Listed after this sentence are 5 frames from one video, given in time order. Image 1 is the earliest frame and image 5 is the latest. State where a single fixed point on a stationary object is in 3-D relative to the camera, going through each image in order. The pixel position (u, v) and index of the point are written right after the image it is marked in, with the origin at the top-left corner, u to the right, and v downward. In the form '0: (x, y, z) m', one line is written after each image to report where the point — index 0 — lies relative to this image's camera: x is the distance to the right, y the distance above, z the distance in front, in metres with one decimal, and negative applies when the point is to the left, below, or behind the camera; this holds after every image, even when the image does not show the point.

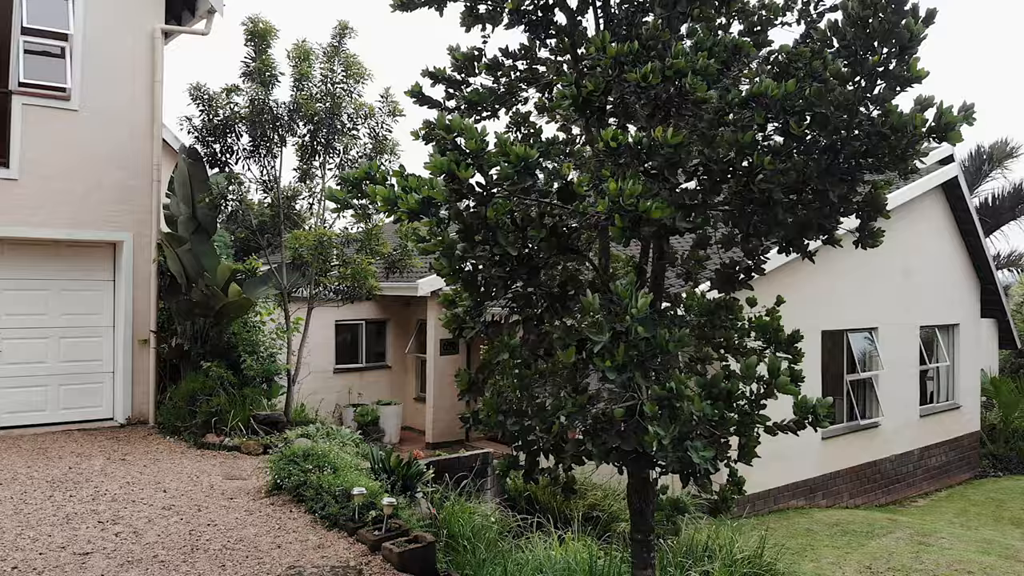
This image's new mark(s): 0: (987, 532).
0: (+6.9, -3.6, +11.2) m
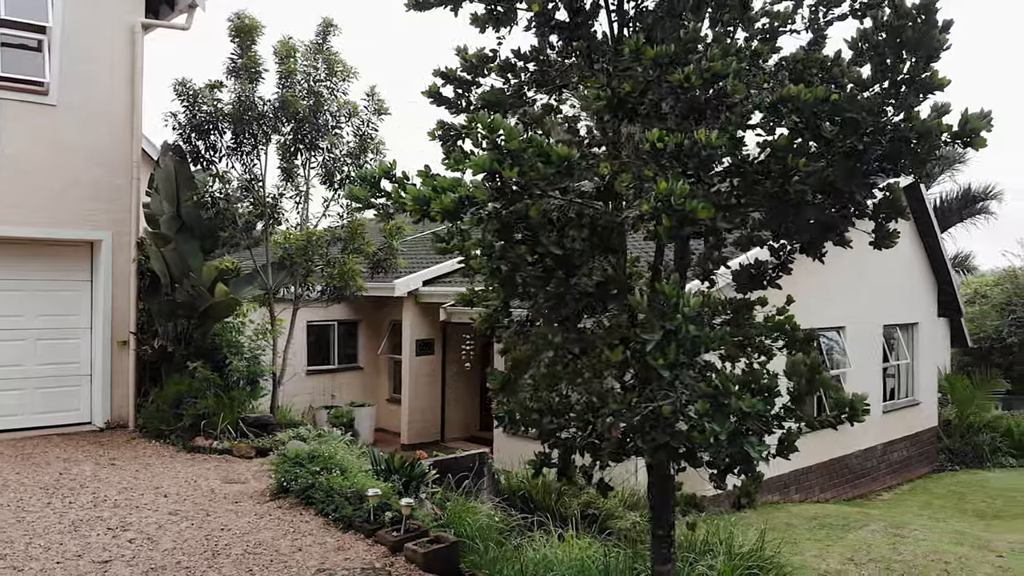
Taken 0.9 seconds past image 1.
0: (+6.7, -3.6, +11.7) m
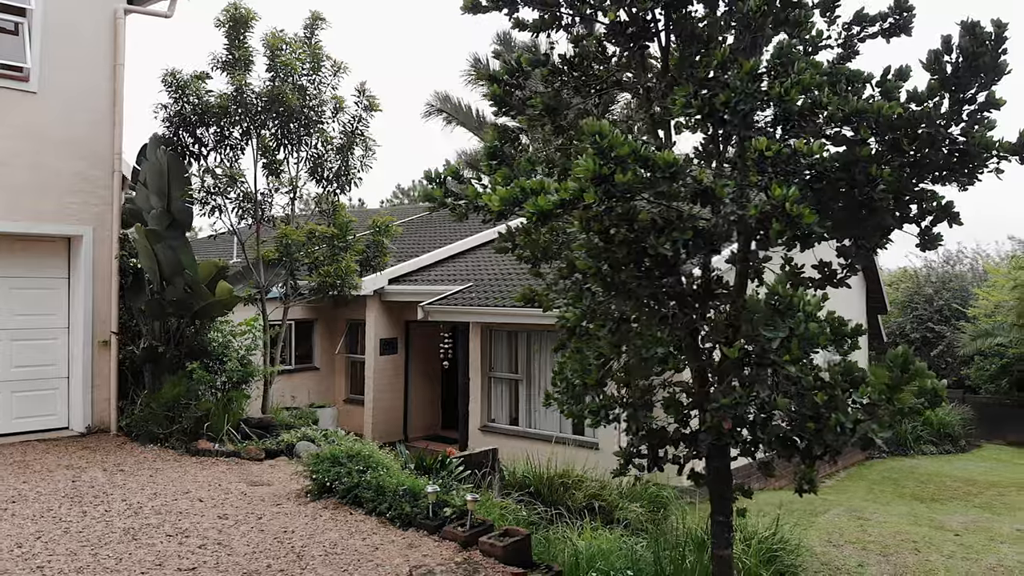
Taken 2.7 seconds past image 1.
0: (+6.4, -3.6, +12.6) m
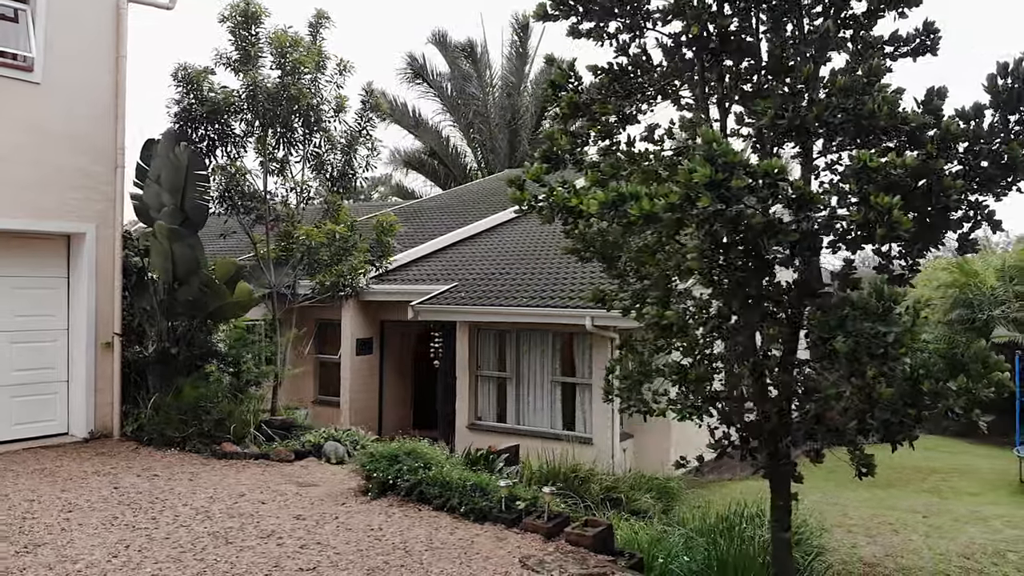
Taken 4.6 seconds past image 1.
0: (+6.1, -3.6, +13.4) m
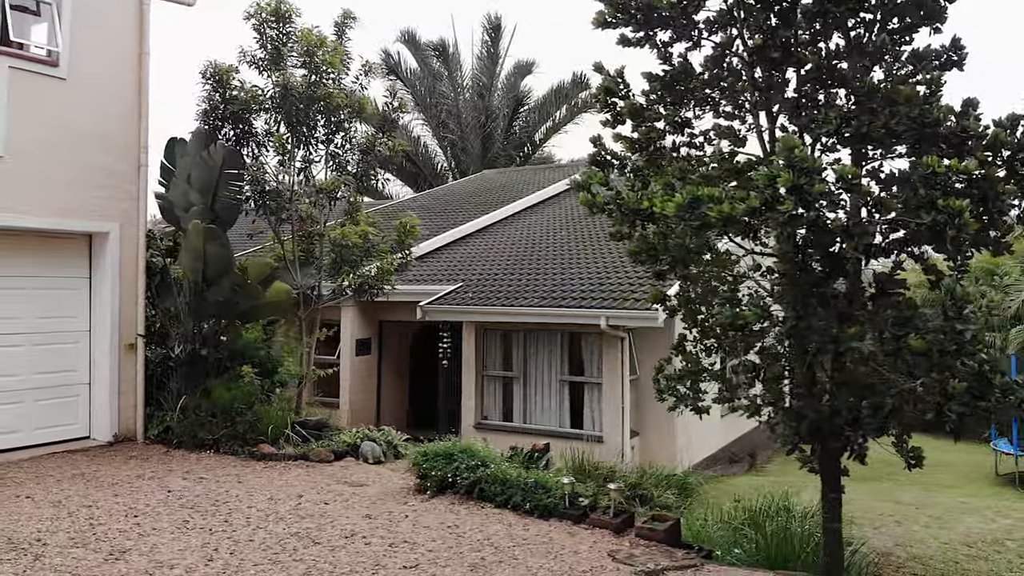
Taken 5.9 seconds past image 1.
0: (+6.2, -3.6, +13.9) m
